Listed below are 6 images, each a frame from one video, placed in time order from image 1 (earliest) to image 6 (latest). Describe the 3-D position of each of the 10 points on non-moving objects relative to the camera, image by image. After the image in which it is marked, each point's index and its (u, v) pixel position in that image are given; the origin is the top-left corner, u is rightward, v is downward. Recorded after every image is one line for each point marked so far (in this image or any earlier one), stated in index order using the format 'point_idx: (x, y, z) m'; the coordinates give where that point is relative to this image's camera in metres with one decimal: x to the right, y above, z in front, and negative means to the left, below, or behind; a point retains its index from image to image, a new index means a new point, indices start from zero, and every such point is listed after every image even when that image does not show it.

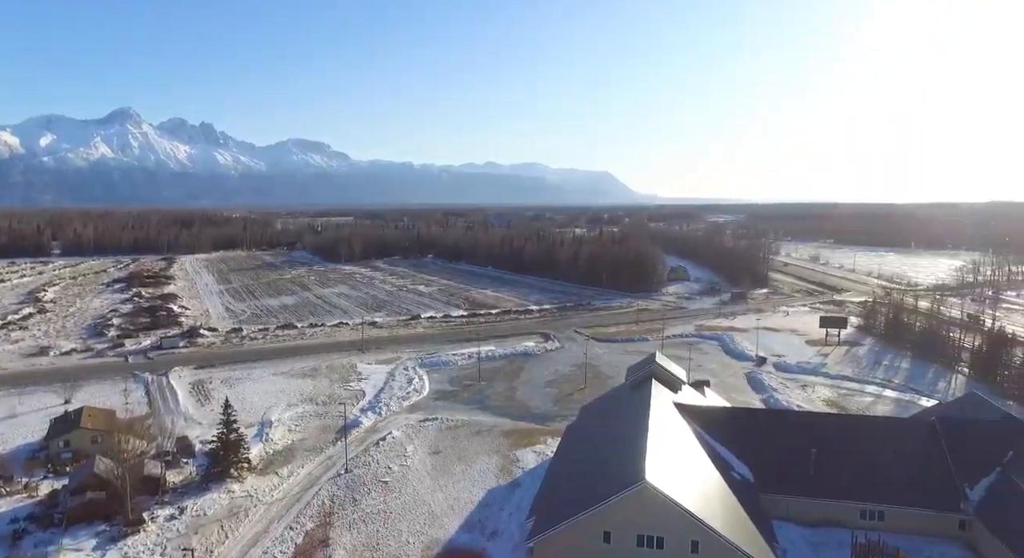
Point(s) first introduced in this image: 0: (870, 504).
0: (+10.6, -6.3, +18.7) m
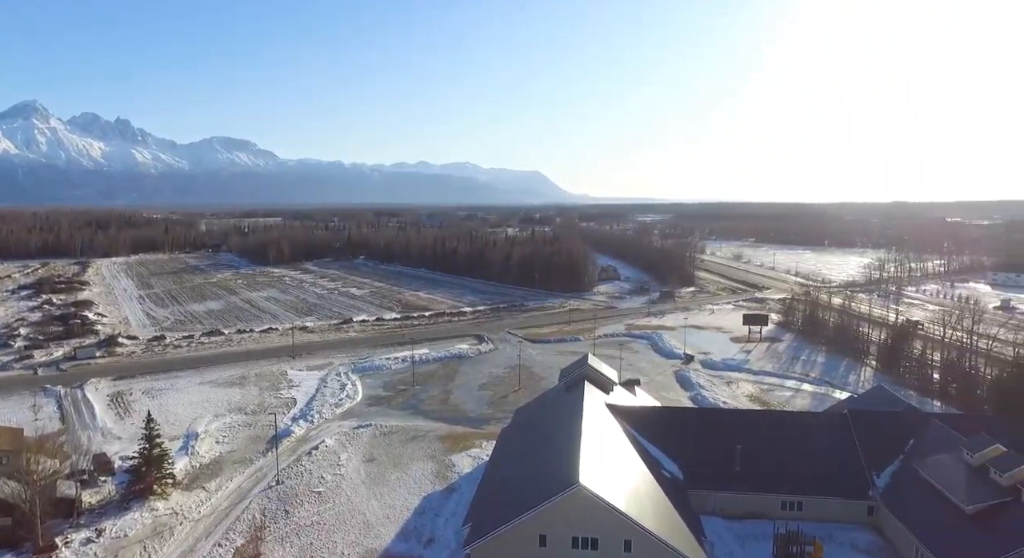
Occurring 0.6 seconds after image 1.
0: (+8.6, -6.4, +19.4) m
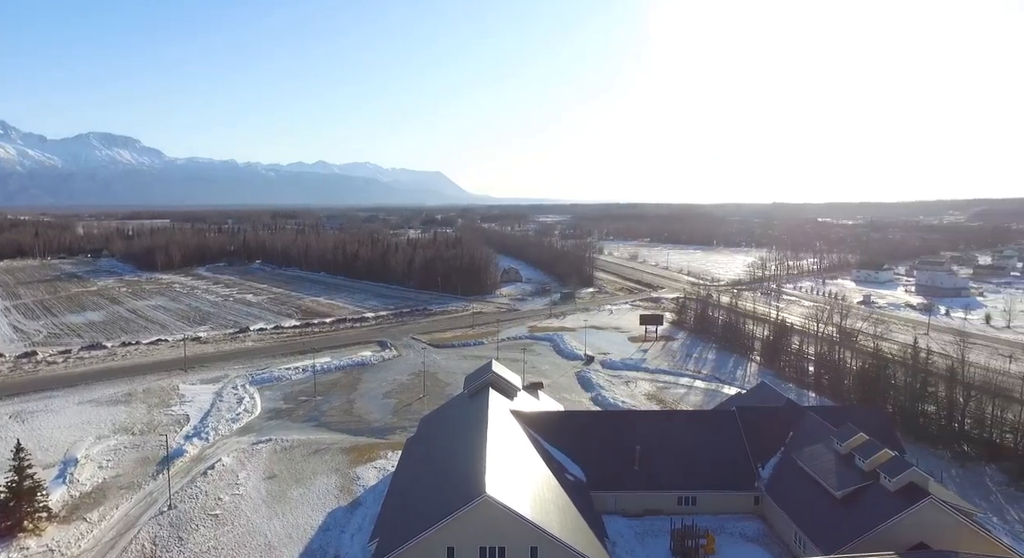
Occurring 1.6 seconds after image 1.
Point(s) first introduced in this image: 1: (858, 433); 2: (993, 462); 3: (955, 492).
0: (+5.5, -6.6, +20.2) m
1: (+10.4, -4.6, +19.0) m
2: (+14.1, -5.3, +18.9) m
3: (+12.0, -5.7, +17.3) m
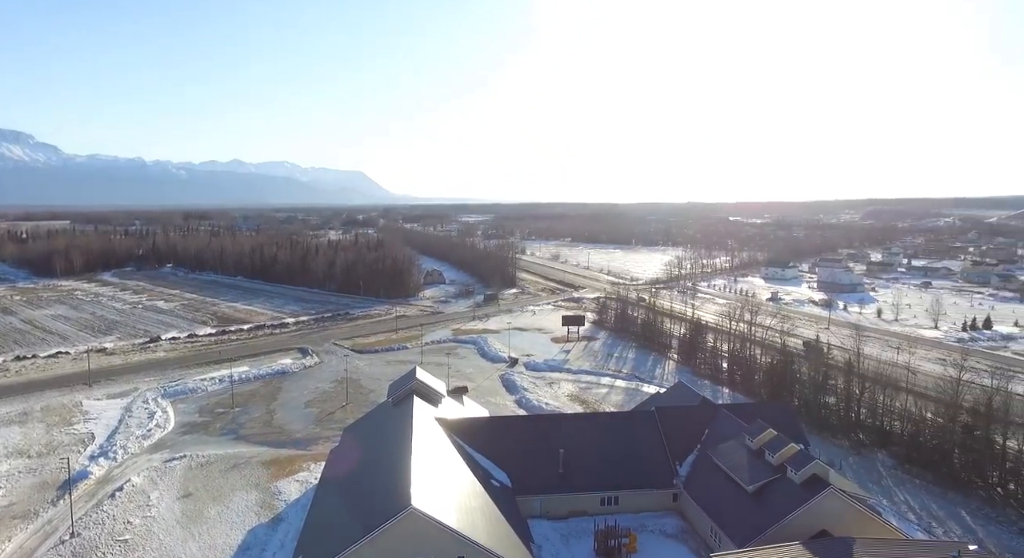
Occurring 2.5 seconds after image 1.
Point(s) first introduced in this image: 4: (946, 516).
0: (+3.0, -6.8, +20.4) m
1: (+8.0, -4.7, +19.8) m
2: (+11.6, -5.3, +20.1) m
3: (+9.7, -5.8, +18.3) m
4: (+11.4, -6.2, +16.9) m
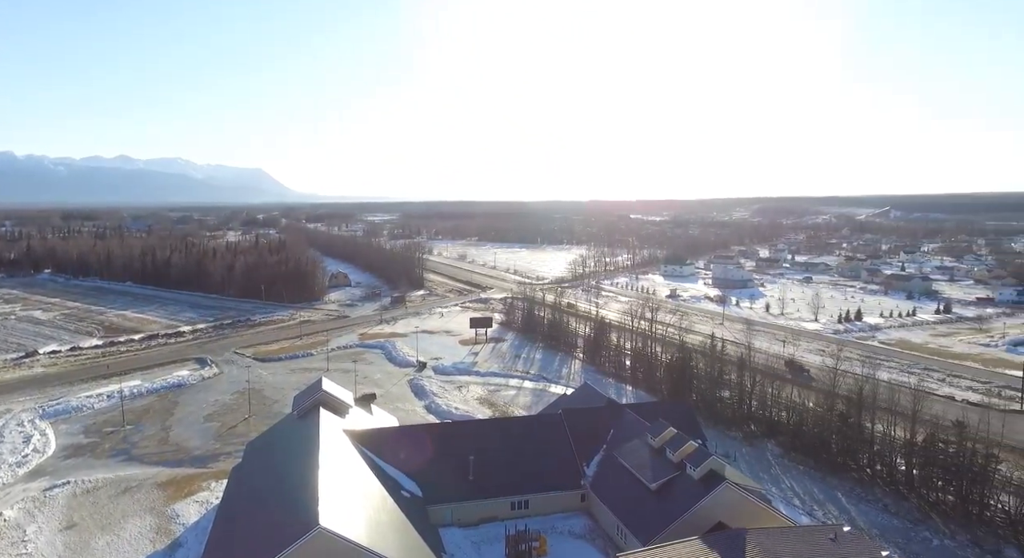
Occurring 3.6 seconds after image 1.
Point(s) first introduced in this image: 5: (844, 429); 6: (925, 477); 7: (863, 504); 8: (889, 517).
0: (0.0, -7.0, +20.3) m
1: (+5.0, -4.8, +20.4) m
2: (+8.6, -5.2, +21.2) m
3: (+7.0, -5.8, +19.1) m
4: (+8.8, -6.2, +17.9) m
5: (+10.1, -4.6, +19.3) m
6: (+11.1, -5.3, +17.2) m
7: (+9.6, -6.2, +17.5) m
8: (+9.8, -6.2, +16.7) m
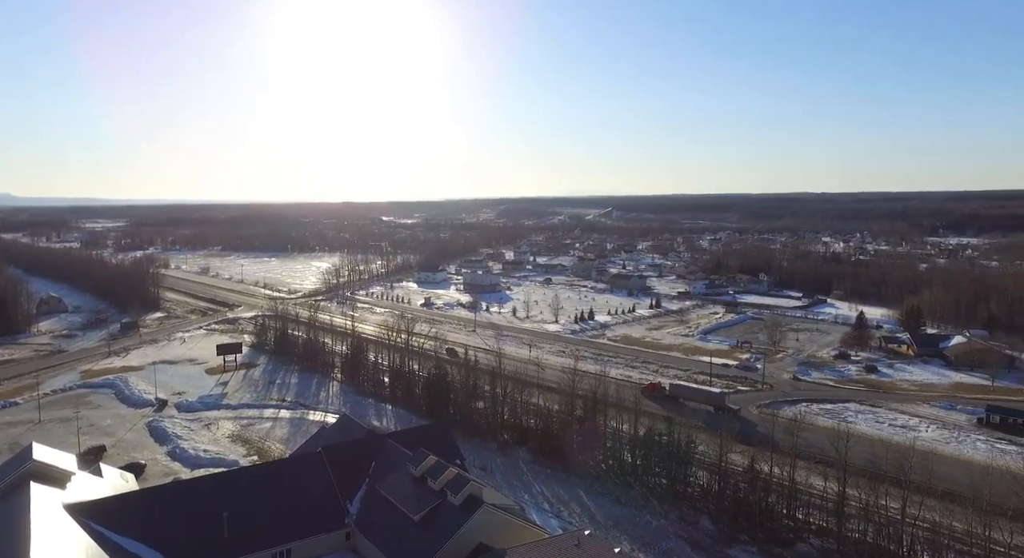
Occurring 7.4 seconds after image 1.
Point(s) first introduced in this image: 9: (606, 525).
0: (-7.2, -8.3, +18.7) m
1: (-2.8, -5.6, +20.3) m
2: (+0.4, -5.7, +22.2) m
3: (-0.4, -6.5, +19.8) m
4: (+1.7, -6.7, +19.3) m
5: (+2.3, -5.0, +20.9) m
6: (+4.1, -5.7, +19.4) m
7: (+2.6, -6.6, +19.2) m
8: (+3.1, -6.7, +18.5) m
9: (+2.6, -6.9, +17.9) m
